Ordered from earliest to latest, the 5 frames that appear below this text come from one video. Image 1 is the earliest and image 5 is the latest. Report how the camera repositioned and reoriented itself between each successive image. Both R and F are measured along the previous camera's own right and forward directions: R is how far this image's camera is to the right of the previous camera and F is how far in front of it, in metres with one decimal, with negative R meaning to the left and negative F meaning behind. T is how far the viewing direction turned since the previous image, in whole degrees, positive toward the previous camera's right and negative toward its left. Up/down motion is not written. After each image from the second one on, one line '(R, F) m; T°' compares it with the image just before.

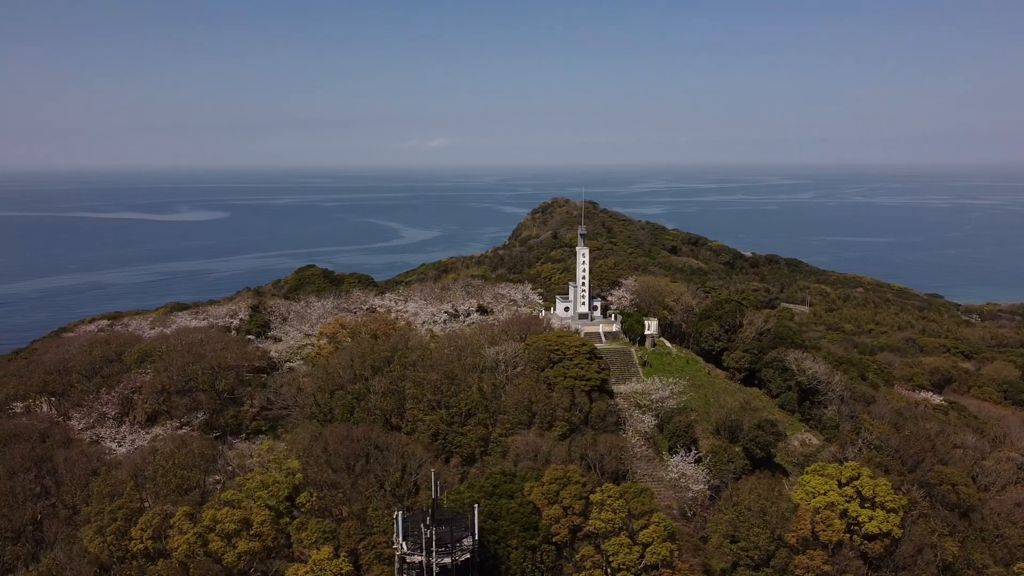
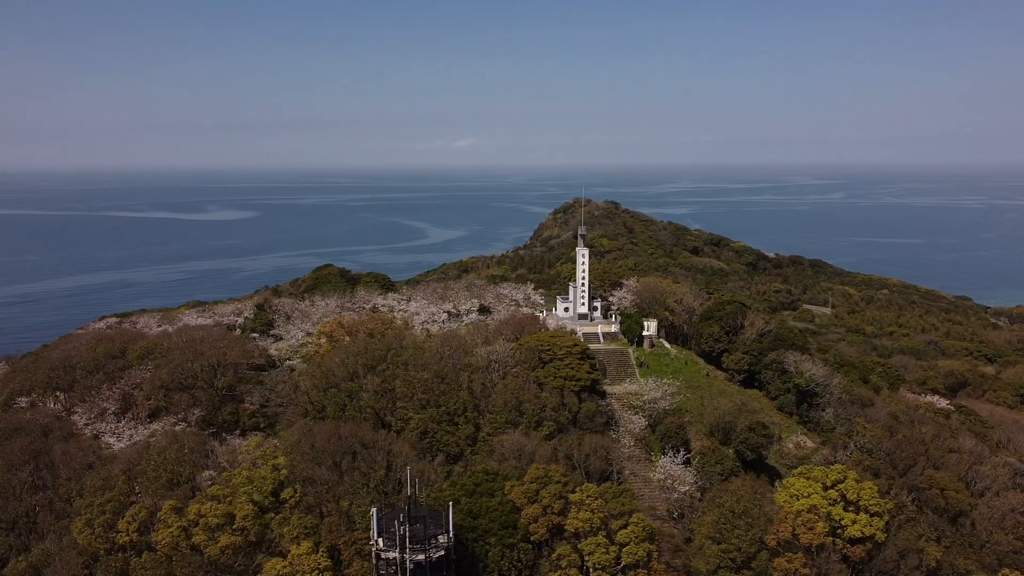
(+1.1, -0.1) m; -2°
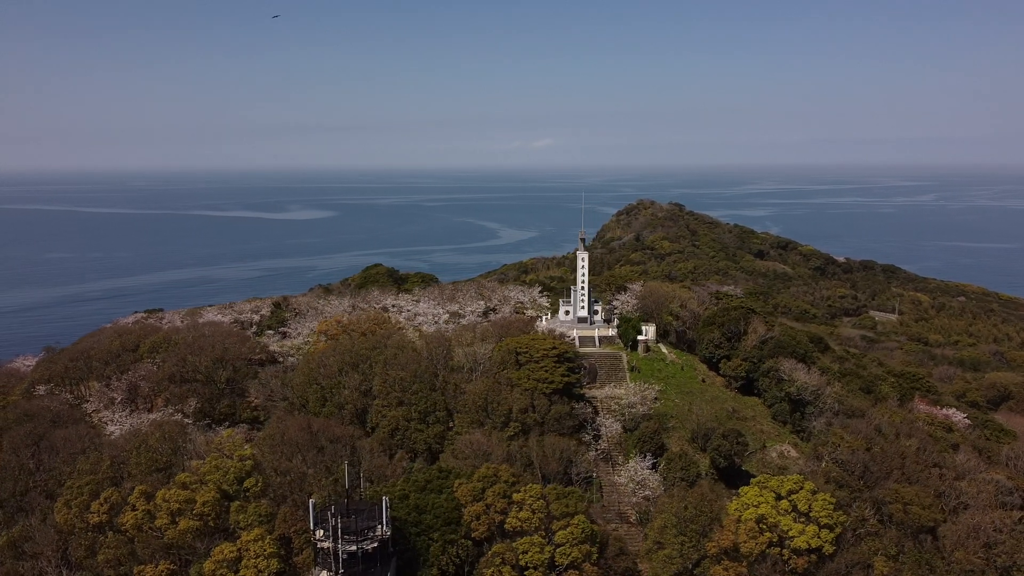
(+3.0, -0.3) m; -5°
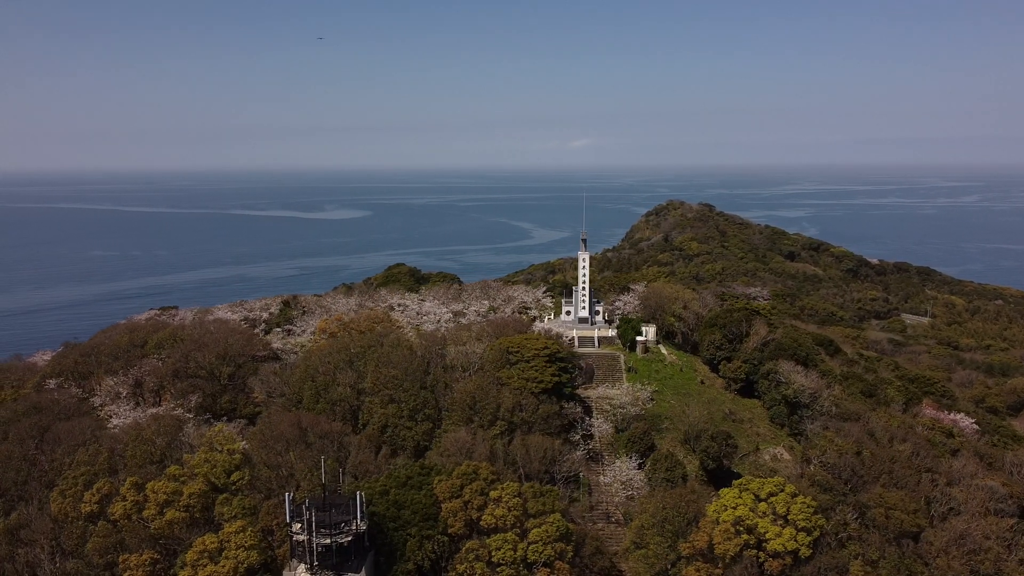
(+1.3, -0.2) m; -2°
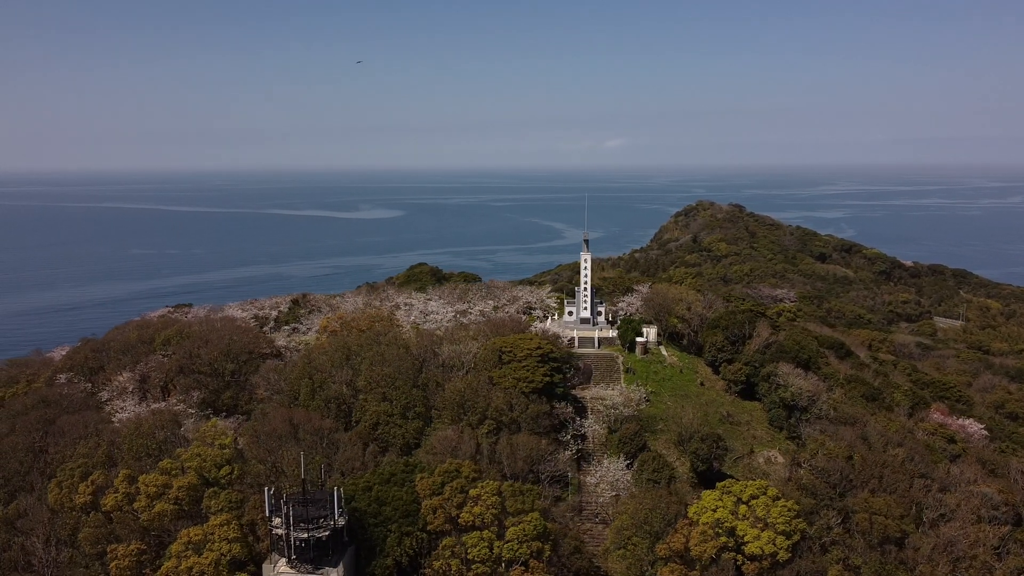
(+1.3, -0.1) m; -2°
